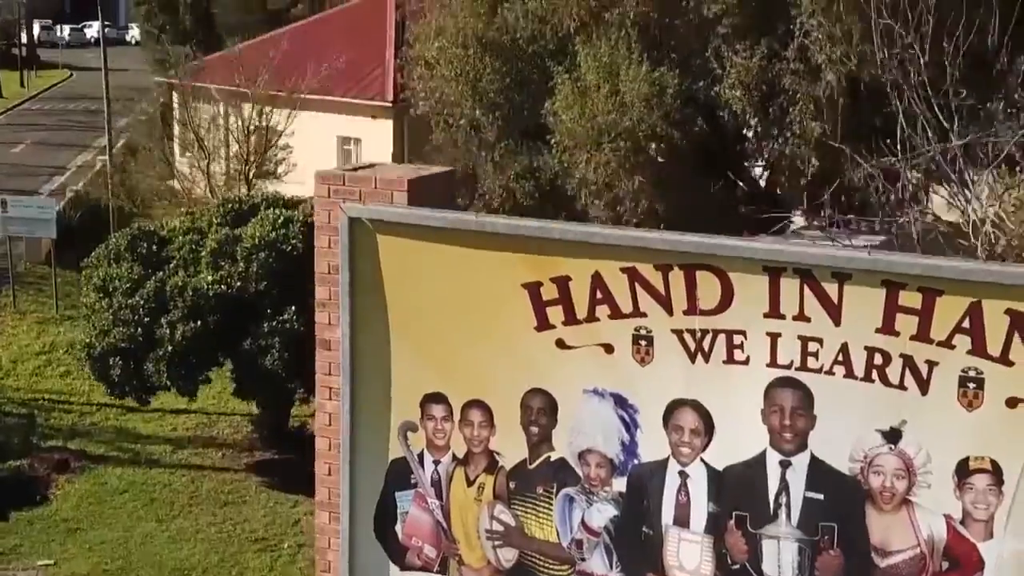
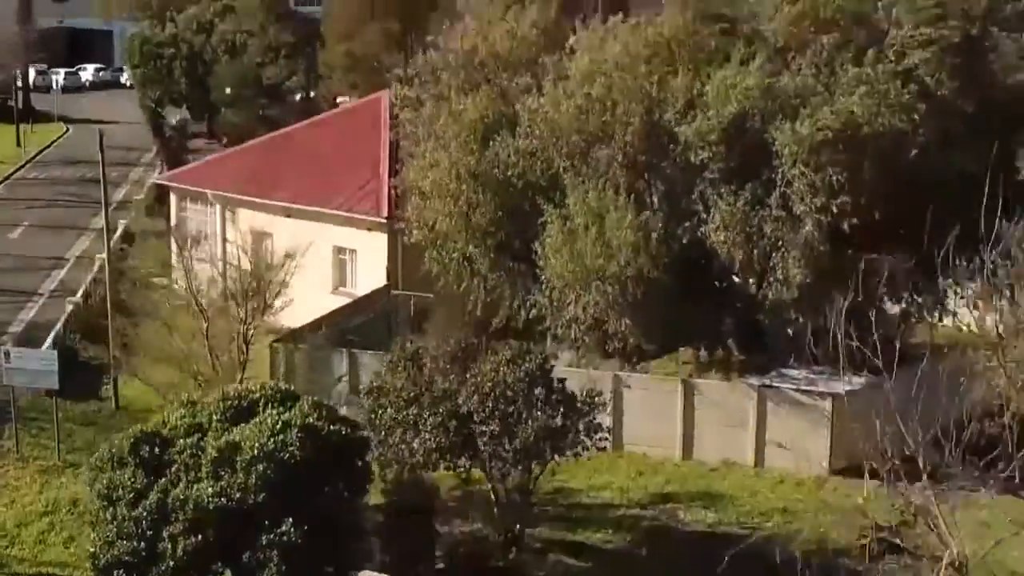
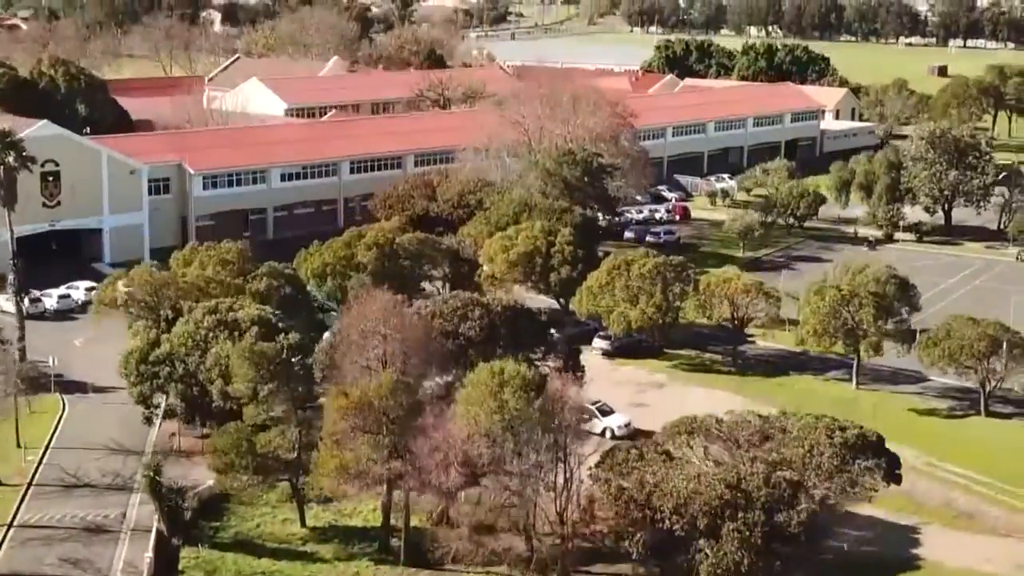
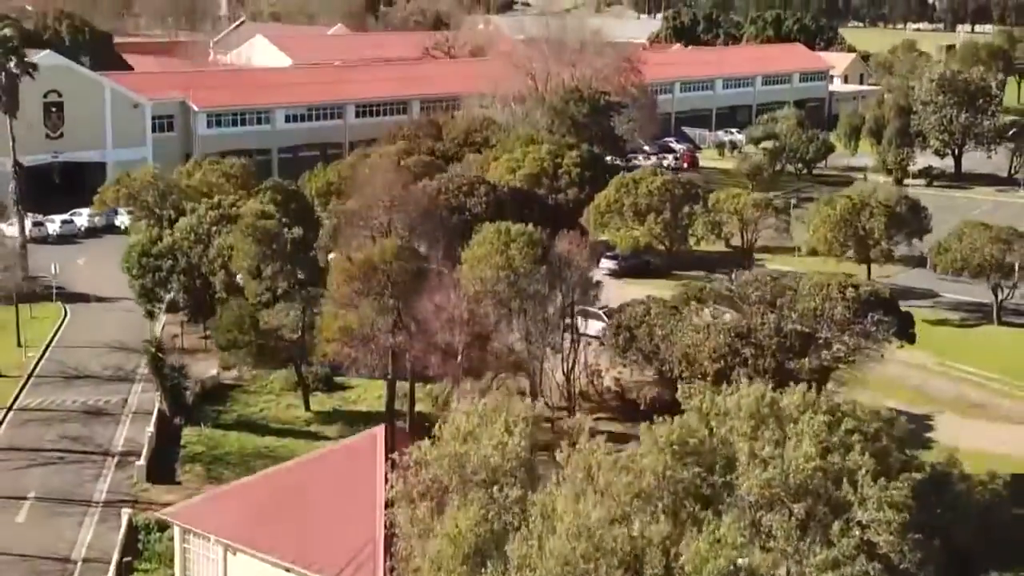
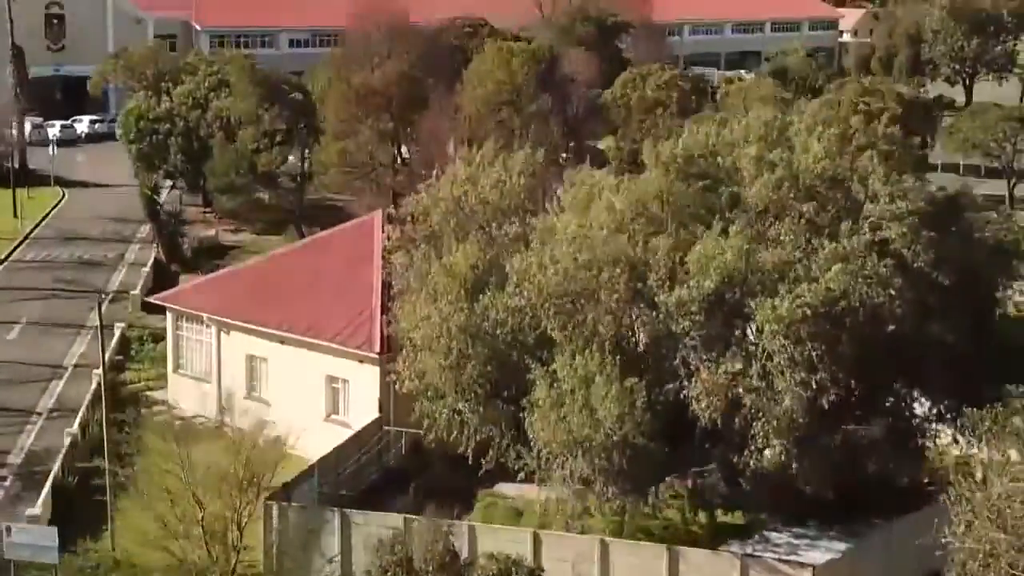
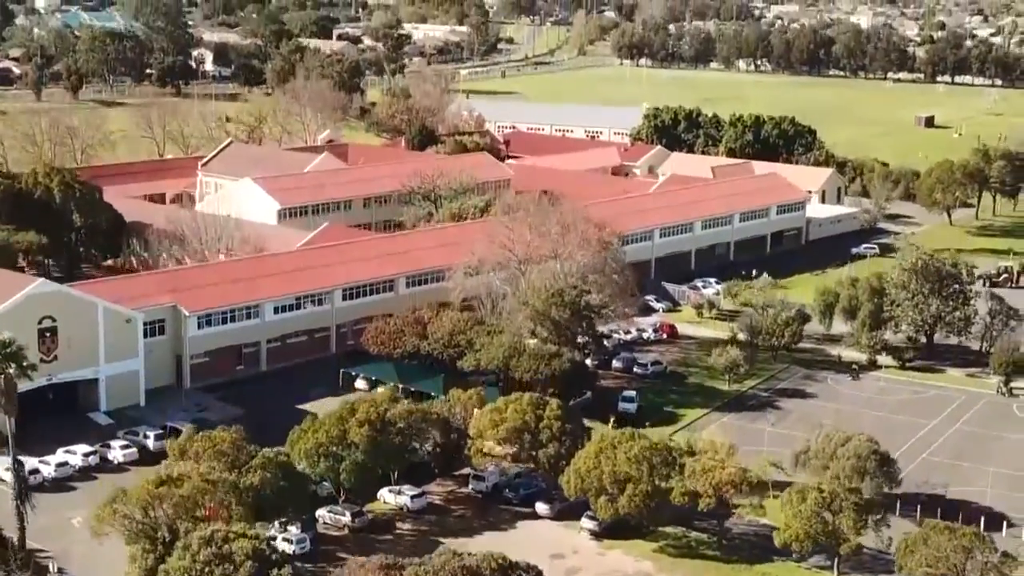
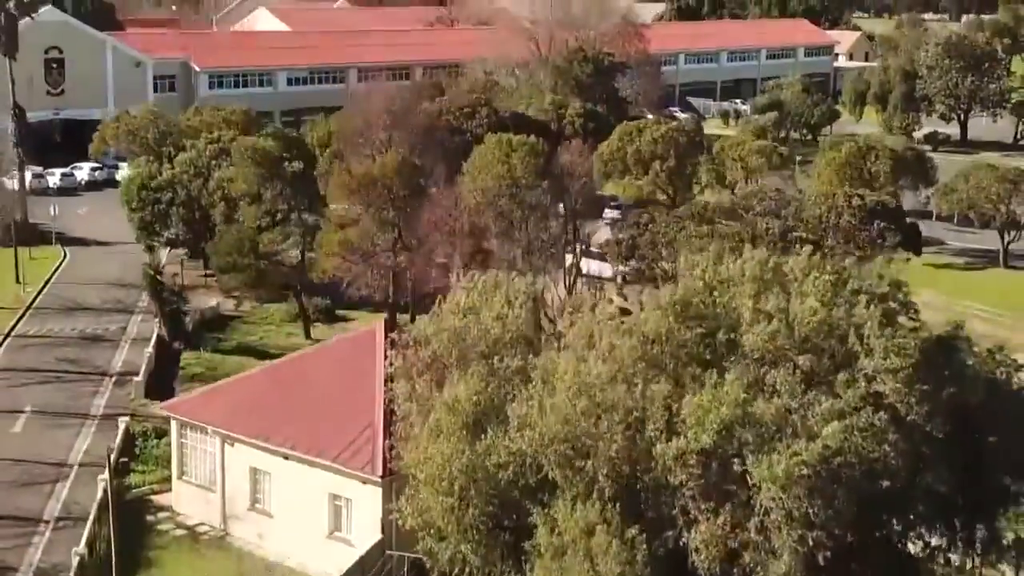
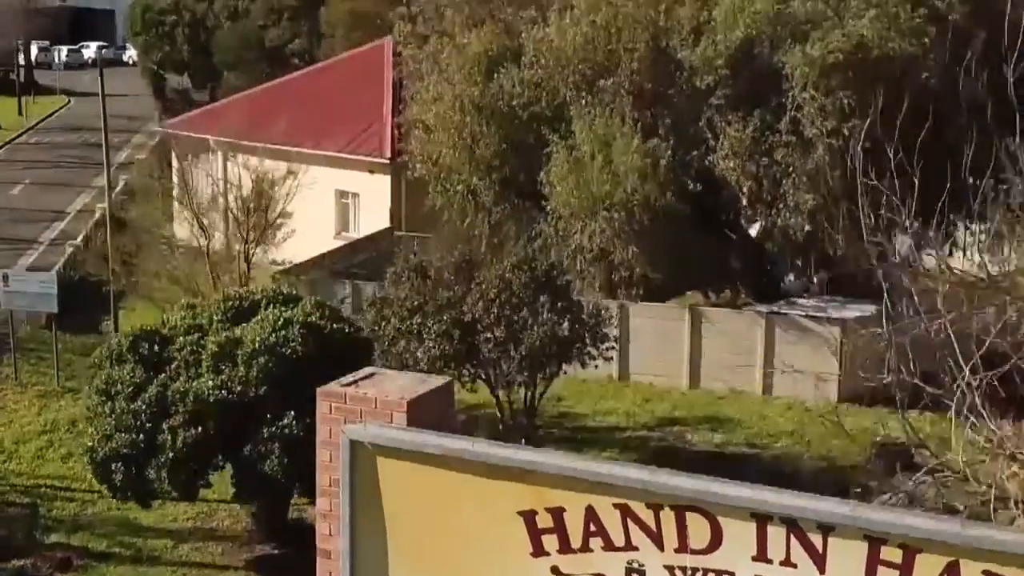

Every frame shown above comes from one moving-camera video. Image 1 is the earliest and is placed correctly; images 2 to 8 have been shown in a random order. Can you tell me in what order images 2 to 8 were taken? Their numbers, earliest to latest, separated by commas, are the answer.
8, 2, 5, 7, 4, 3, 6
